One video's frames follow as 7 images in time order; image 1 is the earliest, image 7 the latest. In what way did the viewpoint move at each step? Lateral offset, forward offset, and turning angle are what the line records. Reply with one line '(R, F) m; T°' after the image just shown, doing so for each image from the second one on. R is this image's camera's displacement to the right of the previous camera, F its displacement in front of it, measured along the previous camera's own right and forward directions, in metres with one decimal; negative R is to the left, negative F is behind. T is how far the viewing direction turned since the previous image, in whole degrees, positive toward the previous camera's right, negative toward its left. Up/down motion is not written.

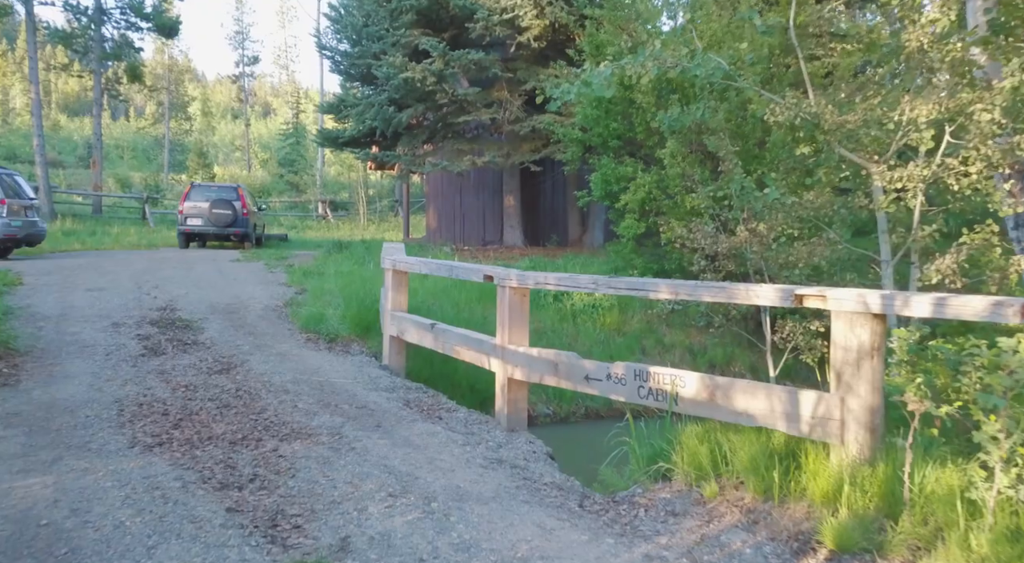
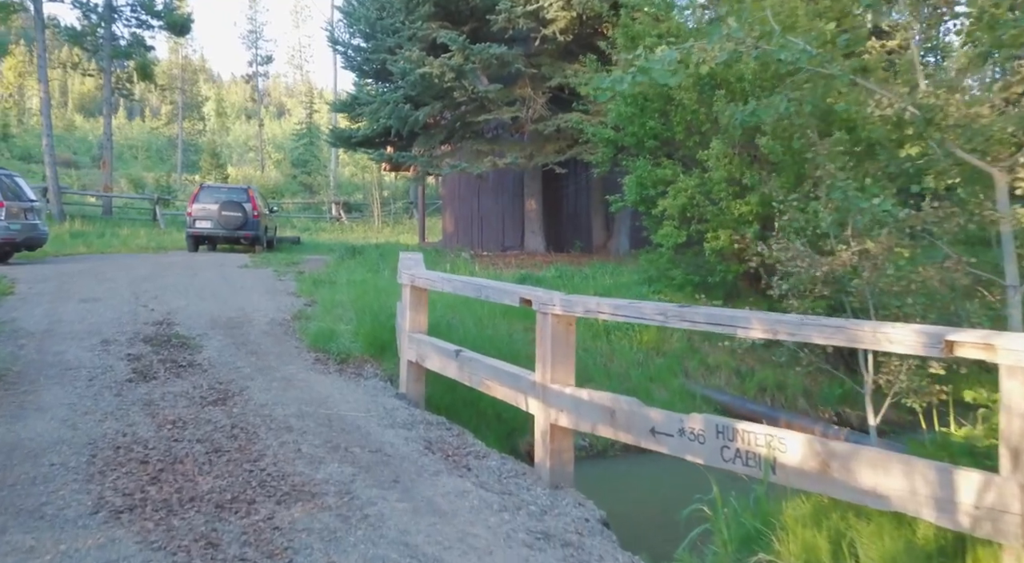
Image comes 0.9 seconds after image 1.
(-0.2, +0.8) m; -1°
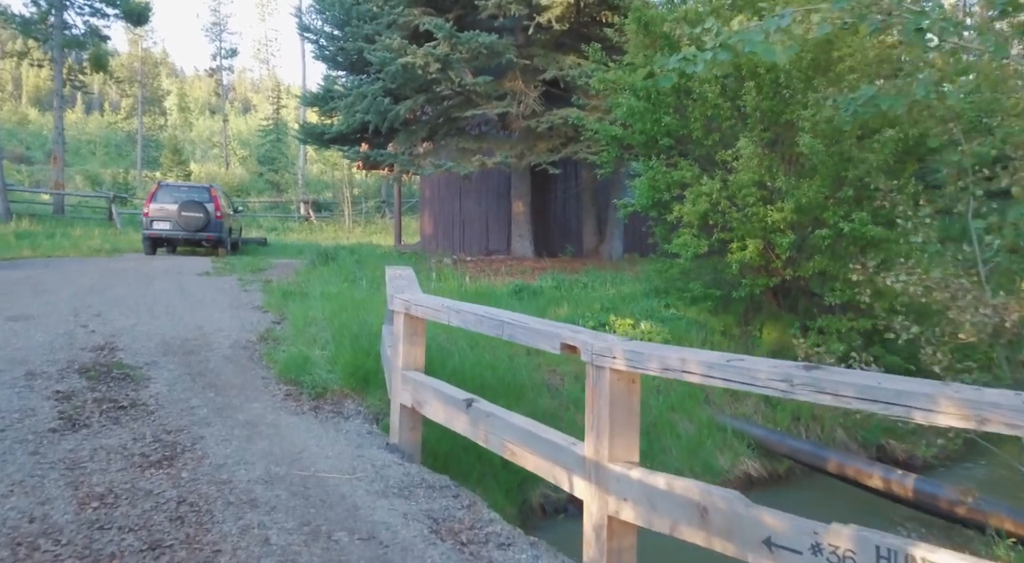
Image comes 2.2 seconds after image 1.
(-0.3, +1.1) m; +2°
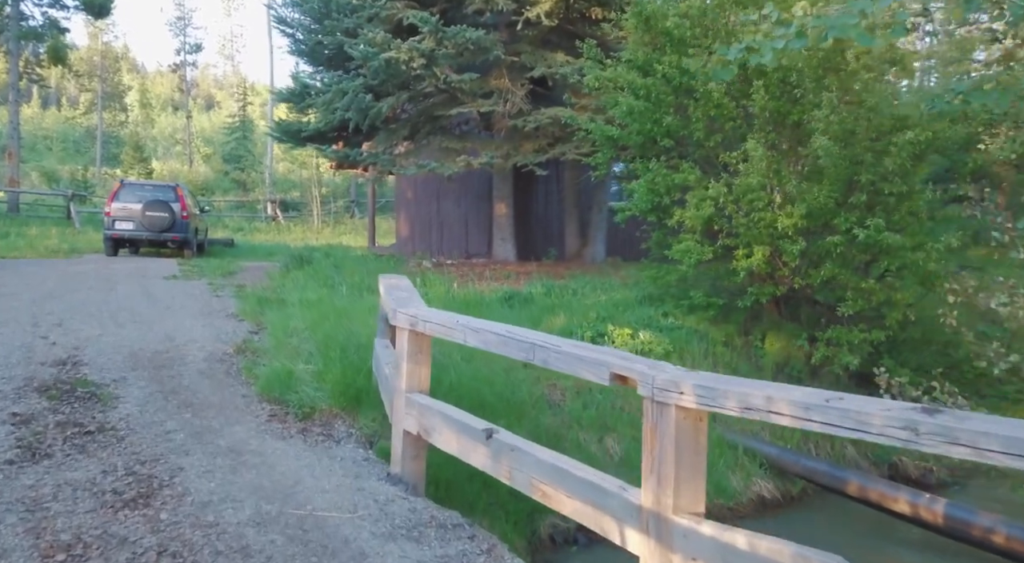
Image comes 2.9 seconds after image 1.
(-0.3, +0.4) m; +3°
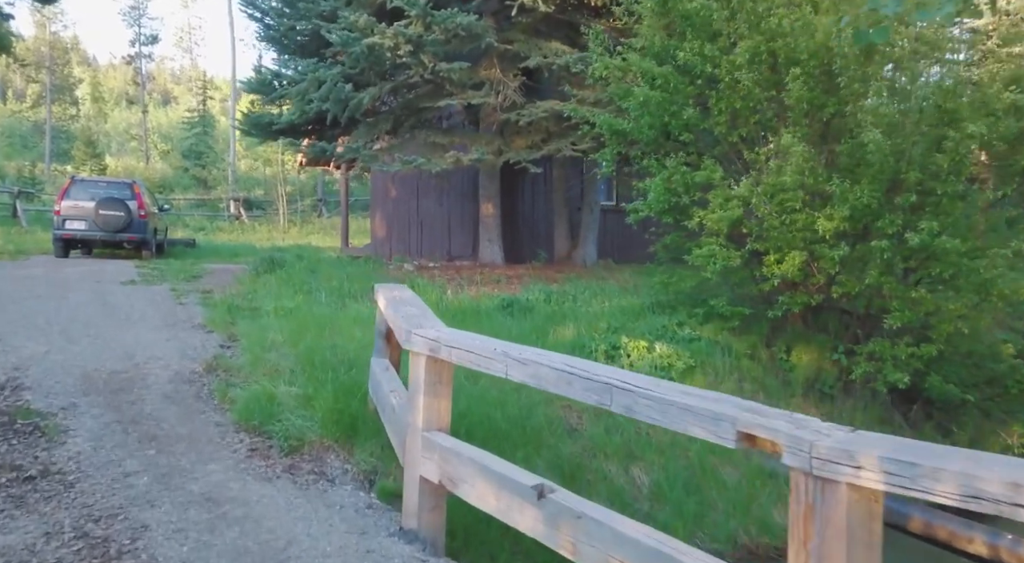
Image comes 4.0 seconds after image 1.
(-0.4, +0.8) m; +3°
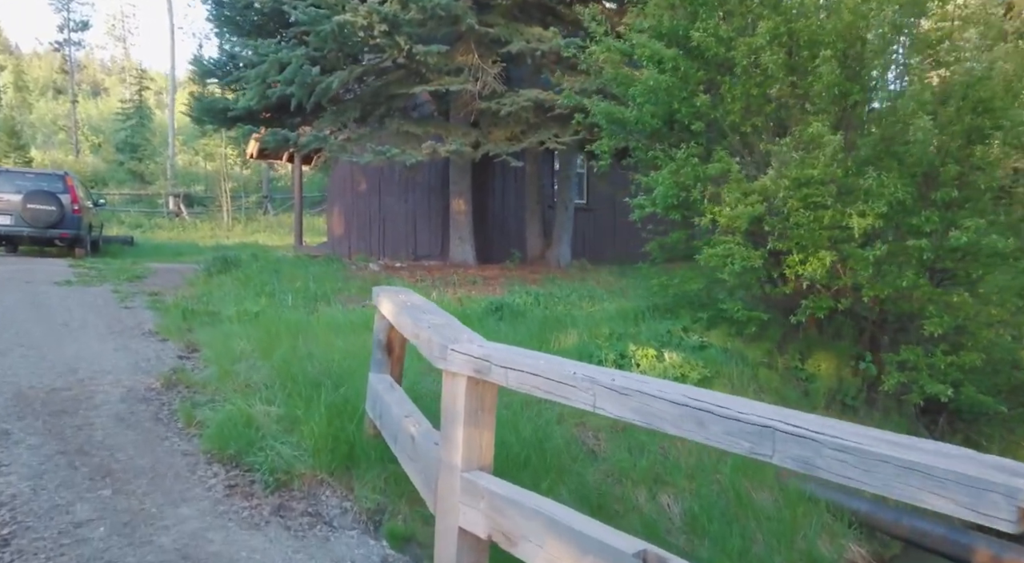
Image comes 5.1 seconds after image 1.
(-0.5, +0.7) m; +4°
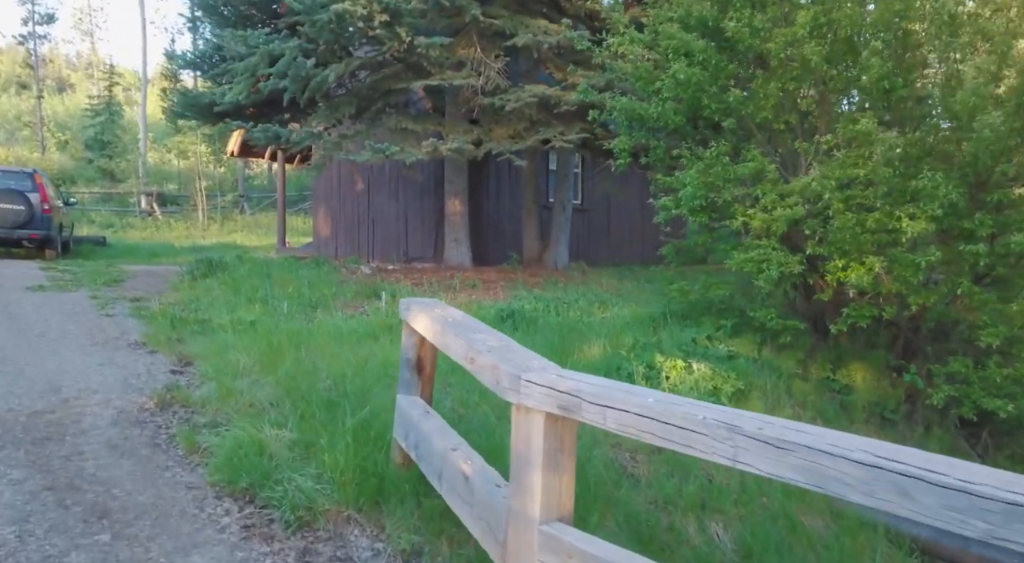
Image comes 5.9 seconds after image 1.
(-0.4, +0.4) m; +2°
